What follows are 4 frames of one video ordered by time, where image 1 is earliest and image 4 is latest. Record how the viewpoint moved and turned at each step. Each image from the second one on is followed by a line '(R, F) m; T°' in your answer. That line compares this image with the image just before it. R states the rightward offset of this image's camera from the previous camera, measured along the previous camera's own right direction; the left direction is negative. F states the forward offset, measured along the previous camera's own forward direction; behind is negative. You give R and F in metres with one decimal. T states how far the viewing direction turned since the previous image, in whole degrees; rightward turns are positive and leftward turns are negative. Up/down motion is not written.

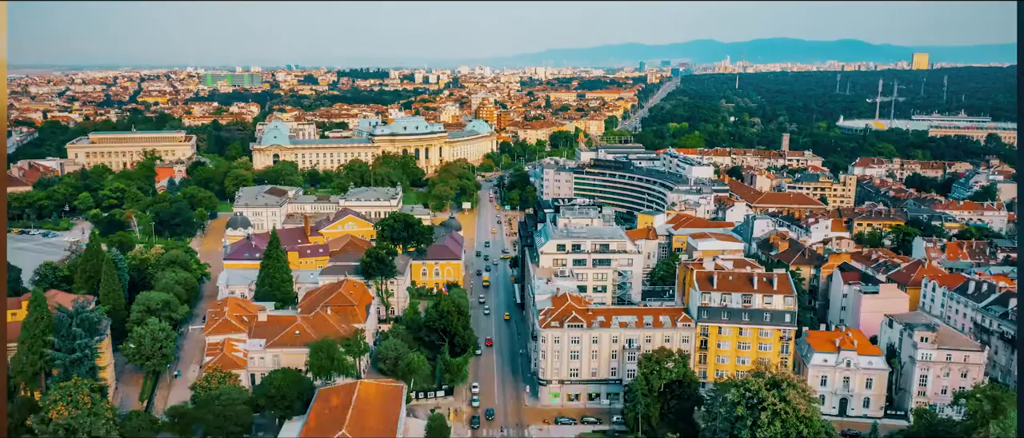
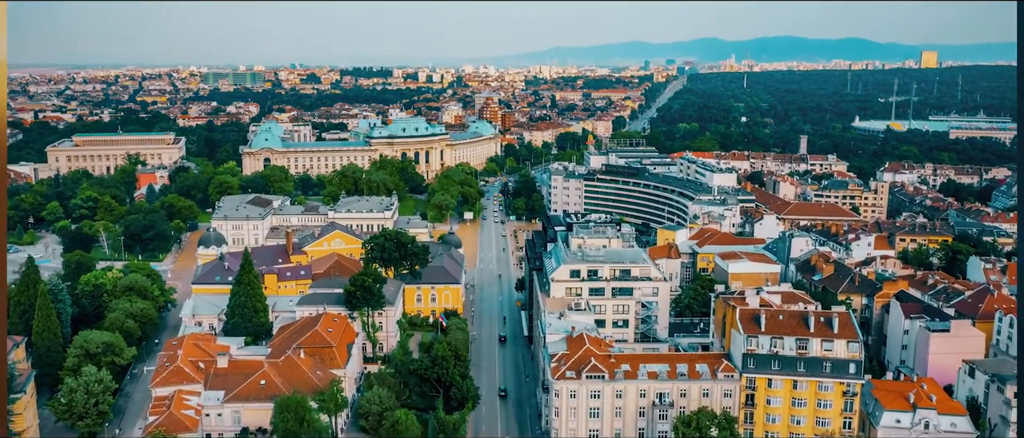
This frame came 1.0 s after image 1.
(-0.1, +2.5) m; 0°
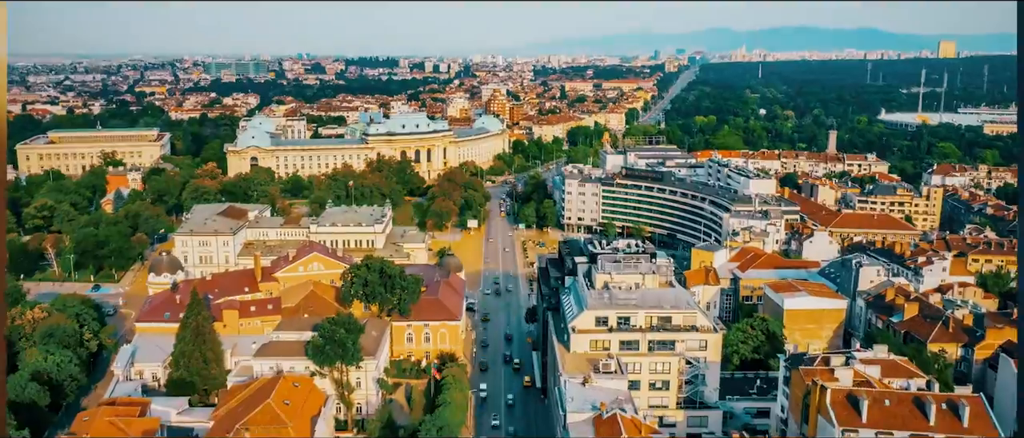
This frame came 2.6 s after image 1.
(-0.1, +3.3) m; -1°
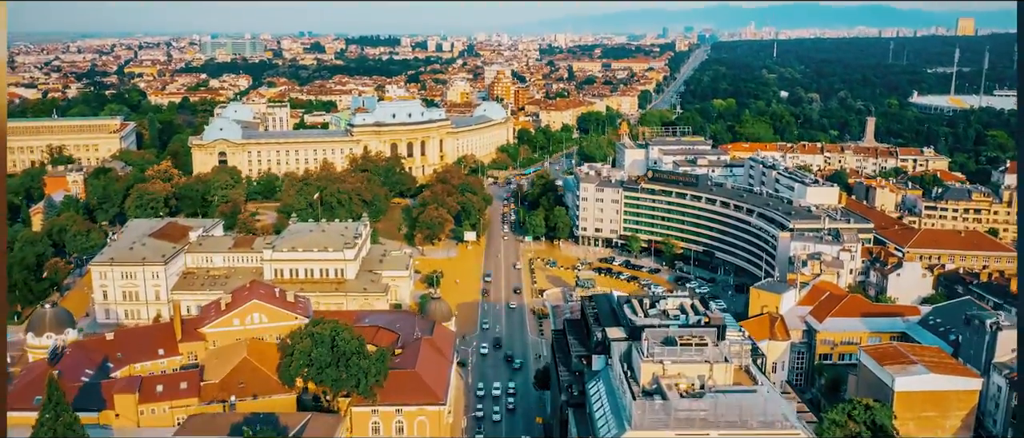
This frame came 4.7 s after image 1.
(0.0, +4.5) m; 0°
